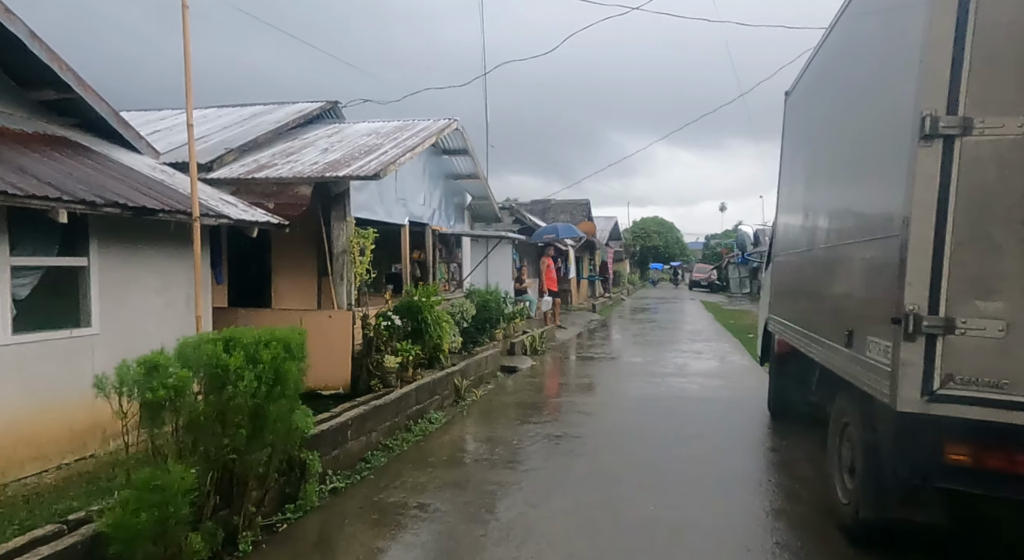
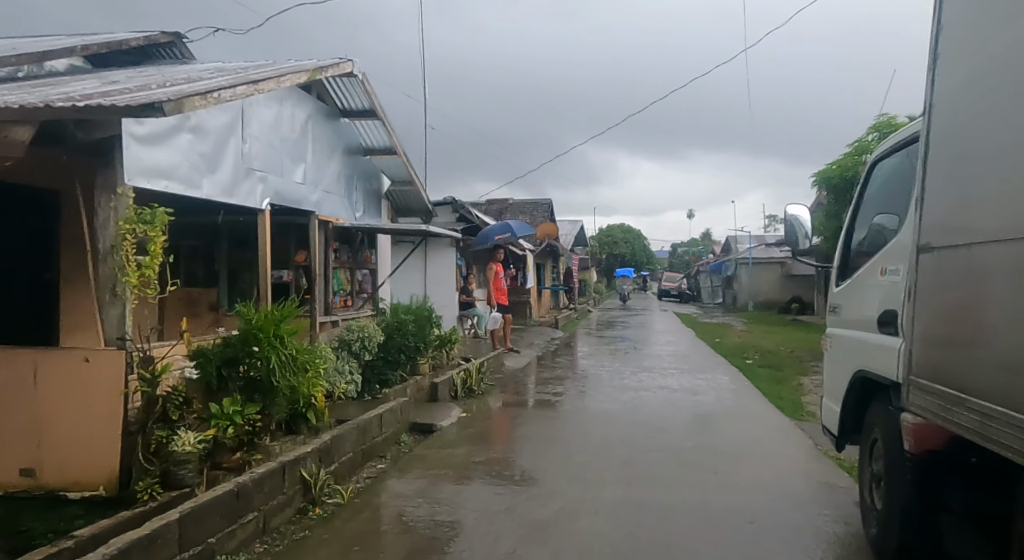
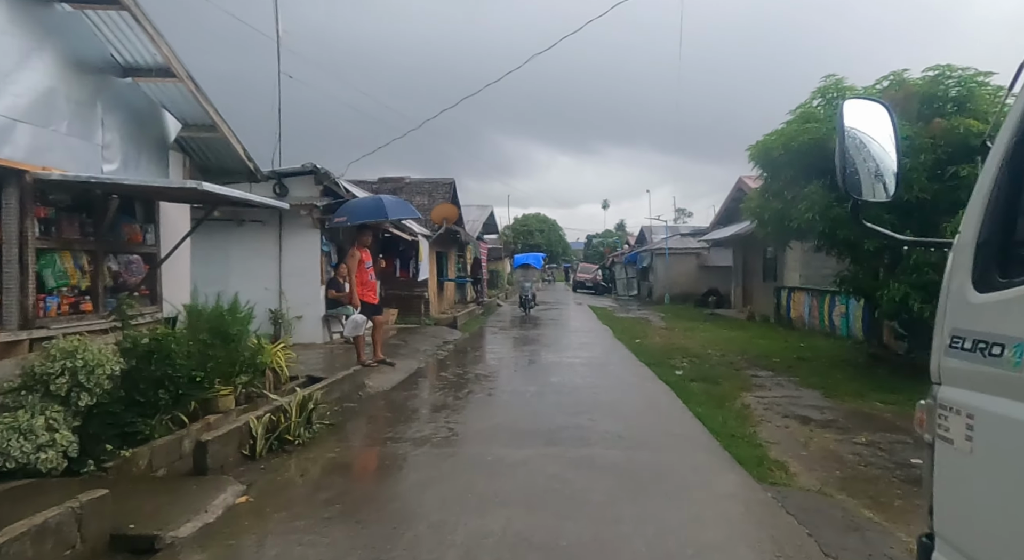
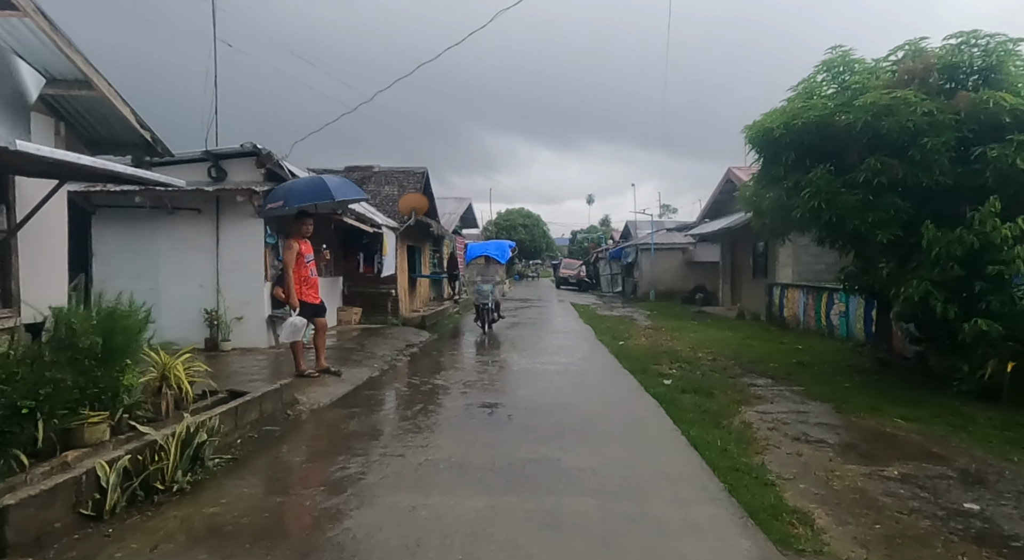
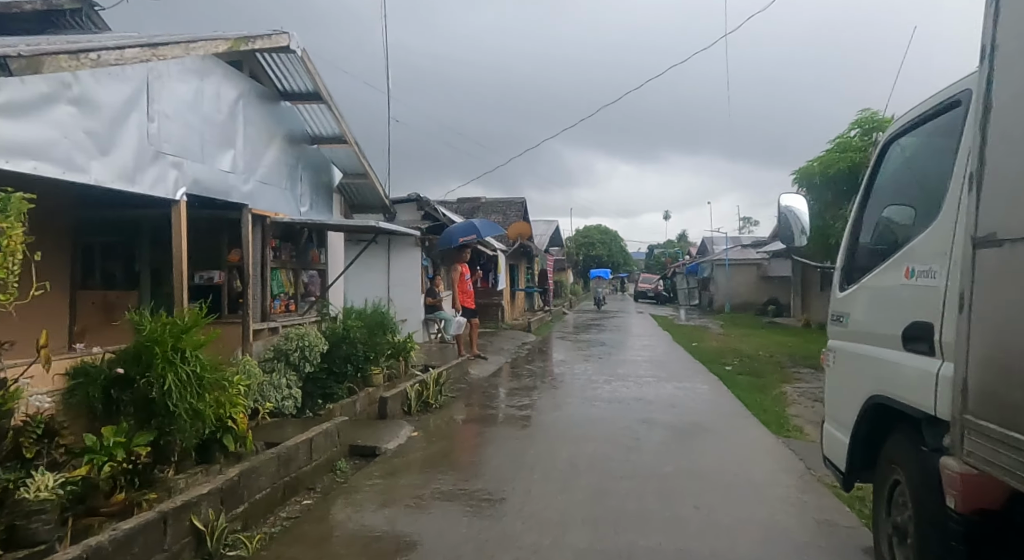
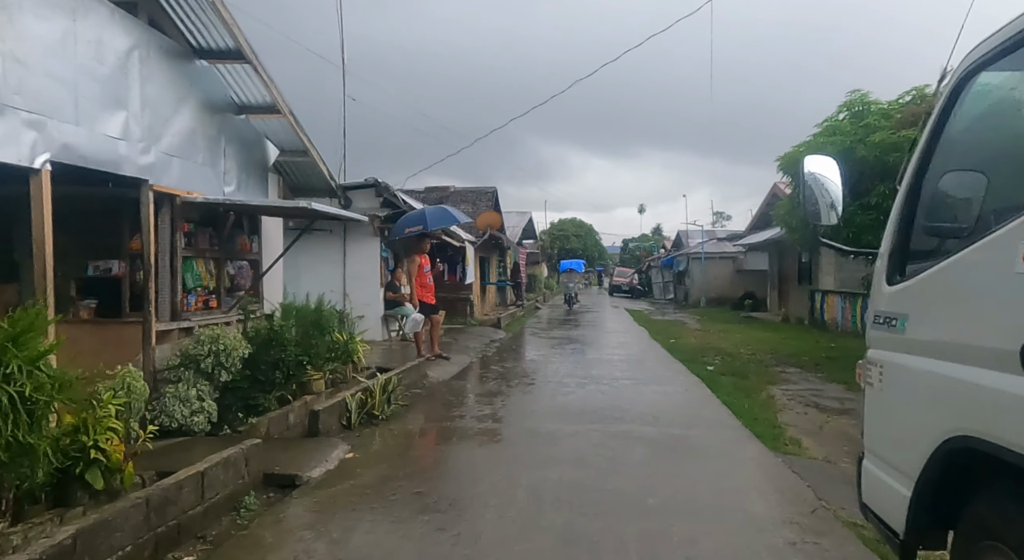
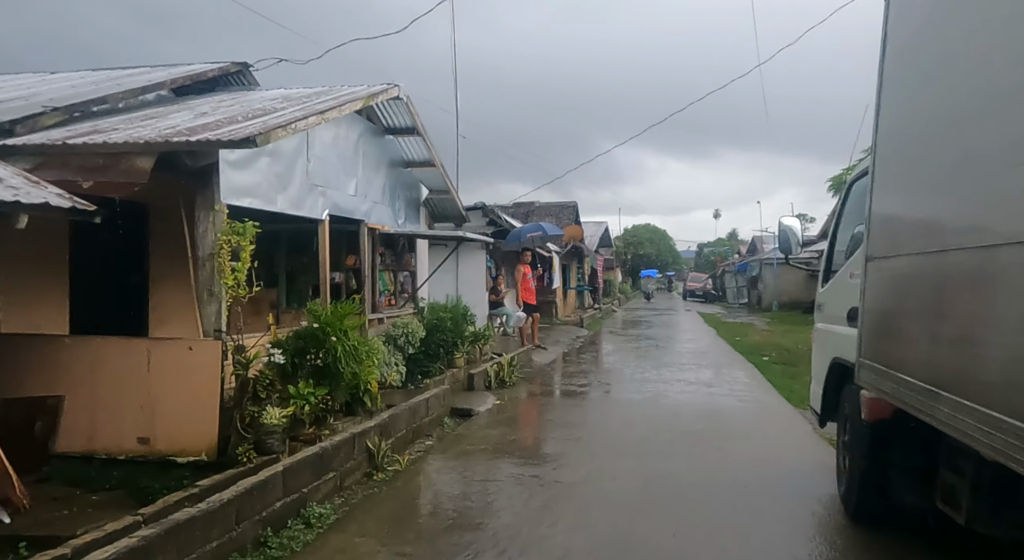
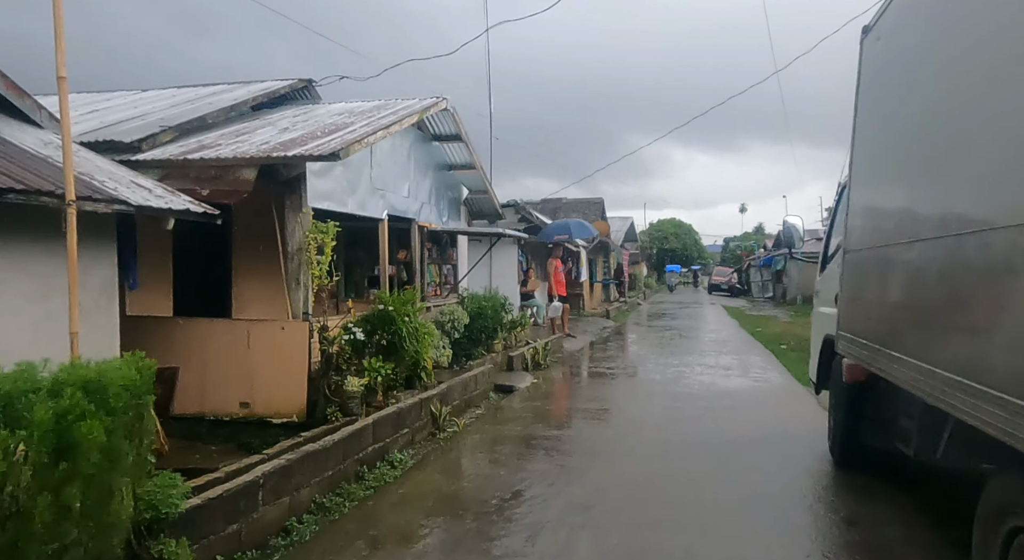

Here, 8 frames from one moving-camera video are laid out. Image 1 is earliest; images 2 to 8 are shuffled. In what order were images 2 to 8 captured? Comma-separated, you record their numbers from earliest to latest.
8, 7, 2, 5, 6, 3, 4
